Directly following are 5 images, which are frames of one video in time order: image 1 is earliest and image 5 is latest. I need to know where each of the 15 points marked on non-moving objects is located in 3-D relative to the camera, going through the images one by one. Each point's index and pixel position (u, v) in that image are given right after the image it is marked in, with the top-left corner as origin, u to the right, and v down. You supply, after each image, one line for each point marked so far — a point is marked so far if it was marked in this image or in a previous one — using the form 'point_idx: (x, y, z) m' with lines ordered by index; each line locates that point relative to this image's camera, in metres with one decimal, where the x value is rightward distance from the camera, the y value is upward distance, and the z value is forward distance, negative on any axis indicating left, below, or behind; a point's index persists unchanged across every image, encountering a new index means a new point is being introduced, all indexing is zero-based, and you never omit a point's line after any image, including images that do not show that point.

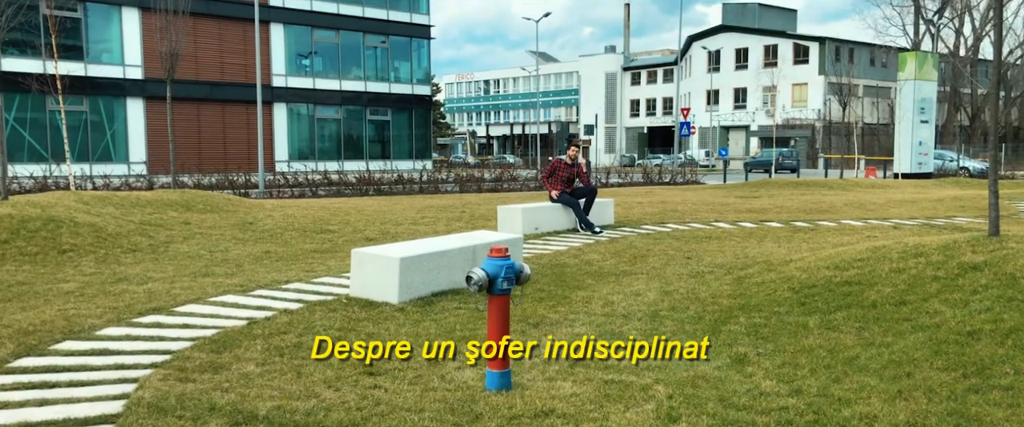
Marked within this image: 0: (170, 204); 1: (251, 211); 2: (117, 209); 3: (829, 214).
0: (-6.1, +0.2, +14.7) m
1: (-4.9, +0.1, +15.6) m
2: (-6.4, +0.1, +13.4) m
3: (+5.9, 0.0, +15.2) m
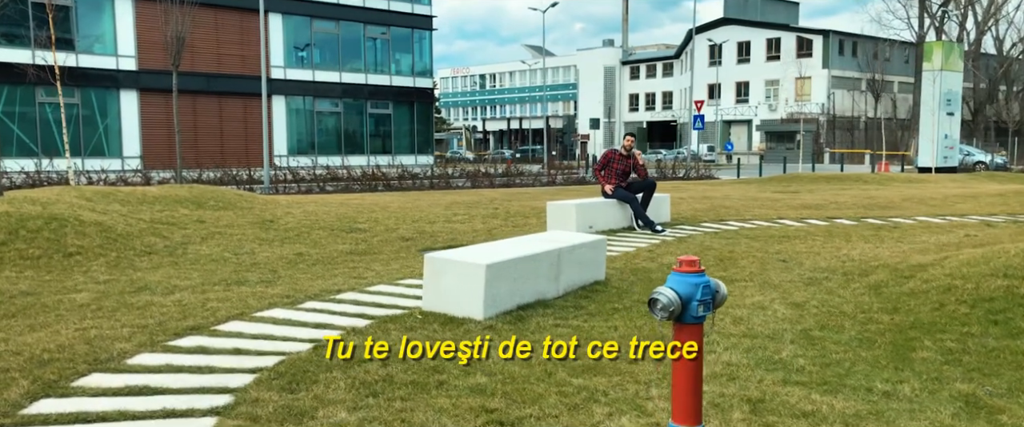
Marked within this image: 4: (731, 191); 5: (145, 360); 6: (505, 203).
0: (-5.4, +0.2, +13.4) m
1: (-4.3, +0.1, +14.4) m
2: (-5.7, +0.1, +12.2) m
3: (+6.5, +0.1, +14.1) m
4: (+5.3, +0.6, +20.0) m
5: (-2.2, -0.9, +4.9) m
6: (-0.1, +0.2, +16.1) m
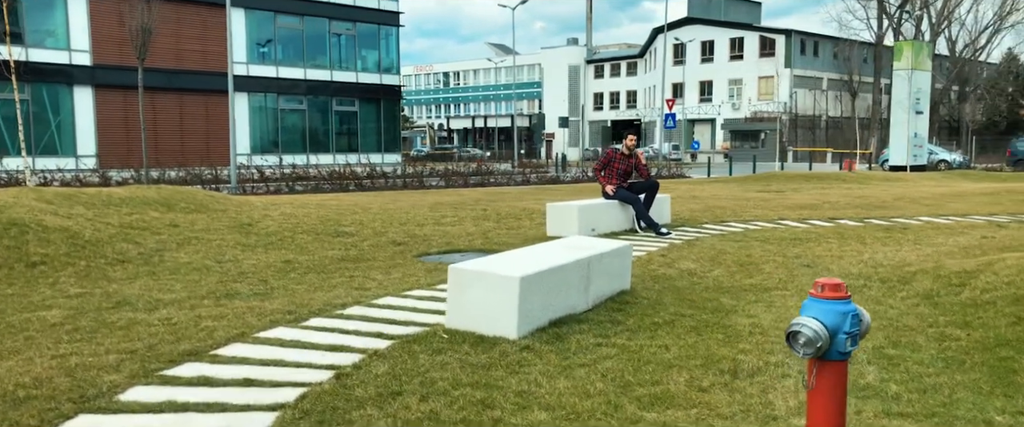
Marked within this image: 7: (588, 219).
0: (-5.5, +0.2, +12.5) m
1: (-4.4, +0.1, +13.5) m
2: (-5.8, +0.1, +11.3) m
3: (+6.4, 0.0, +13.8) m
4: (+4.9, +0.6, +19.6) m
5: (-1.9, -0.9, +4.2) m
6: (-0.4, +0.2, +15.5) m
7: (+1.0, -0.1, +10.7) m
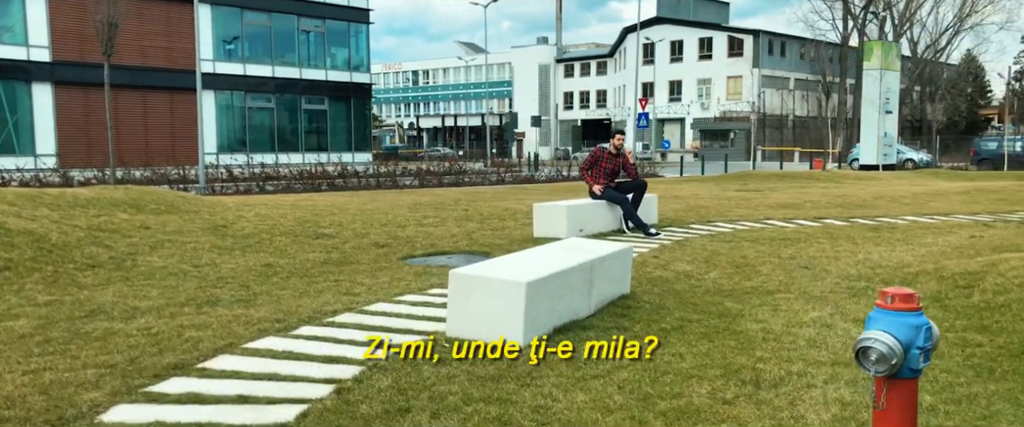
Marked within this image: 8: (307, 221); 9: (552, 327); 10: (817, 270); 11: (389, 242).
0: (-5.7, +0.1, +12.0) m
1: (-4.7, +0.1, +13.1) m
2: (-6.0, 0.0, +10.8) m
3: (+6.1, +0.1, +13.8) m
4: (+4.3, +0.6, +19.5) m
5: (-1.8, -0.9, +3.8) m
6: (-0.8, +0.2, +15.2) m
7: (+0.8, -0.1, +10.4) m
8: (-3.0, -0.1, +12.2) m
9: (+0.3, -0.7, +5.5) m
10: (+3.0, -0.6, +8.0) m
11: (-1.6, -0.4, +10.6) m
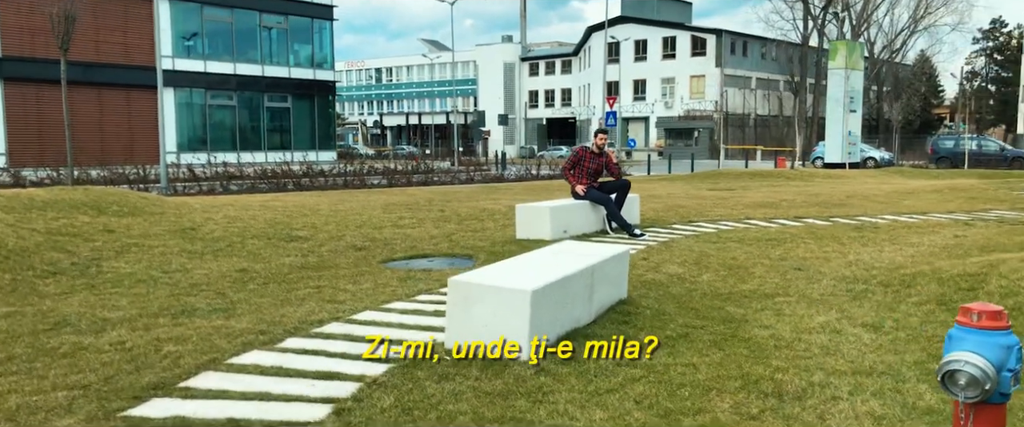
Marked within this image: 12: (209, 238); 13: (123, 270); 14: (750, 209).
0: (-6.0, +0.1, +11.5) m
1: (-5.0, 0.0, +12.6) m
2: (-6.2, 0.0, +10.2) m
3: (+5.7, +0.1, +13.7) m
4: (+3.7, +0.6, +19.4) m
5: (-1.7, -1.0, +3.5) m
6: (-1.2, +0.2, +14.9) m
7: (+0.6, -0.1, +10.2) m
8: (-3.3, -0.1, +11.8) m
9: (+0.3, -0.8, +5.2) m
10: (+2.9, -0.6, +7.9) m
11: (-1.8, -0.4, +10.2) m
12: (-3.7, -0.3, +10.2) m
13: (-3.7, -0.5, +8.0) m
14: (+4.0, +0.1, +14.0) m
